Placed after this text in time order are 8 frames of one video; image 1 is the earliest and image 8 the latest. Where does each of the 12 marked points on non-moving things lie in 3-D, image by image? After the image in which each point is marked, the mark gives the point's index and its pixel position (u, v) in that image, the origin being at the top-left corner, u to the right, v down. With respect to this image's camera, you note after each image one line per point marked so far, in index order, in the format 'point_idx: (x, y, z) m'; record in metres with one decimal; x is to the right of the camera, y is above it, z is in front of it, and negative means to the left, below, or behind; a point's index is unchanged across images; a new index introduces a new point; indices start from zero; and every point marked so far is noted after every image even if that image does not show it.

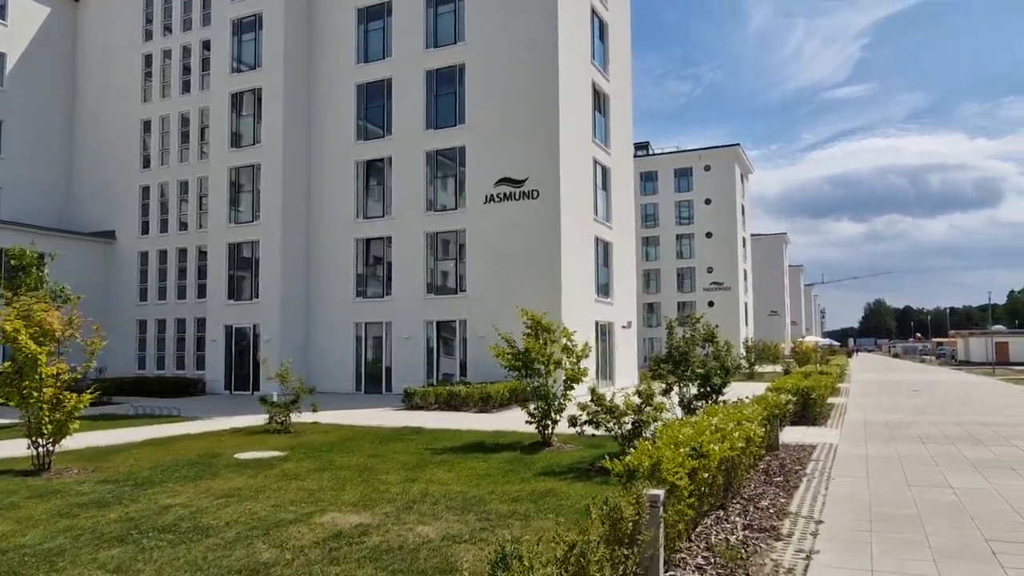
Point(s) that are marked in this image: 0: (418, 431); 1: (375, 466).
0: (-1.7, -2.7, +13.7) m
1: (-1.8, -2.4, +9.8) m
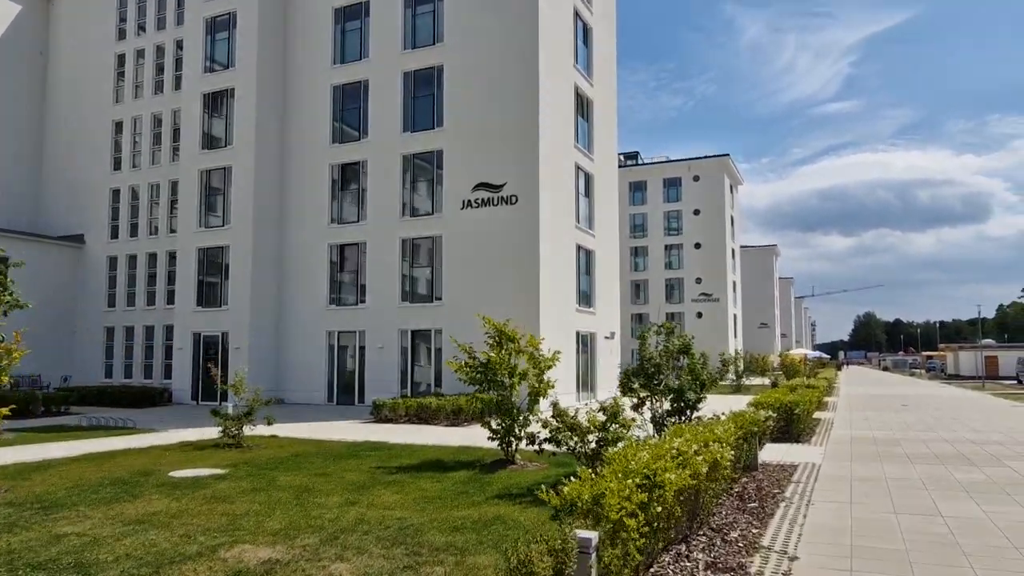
0: (-2.3, -2.8, +12.9) m
1: (-2.4, -2.4, +9.0) m
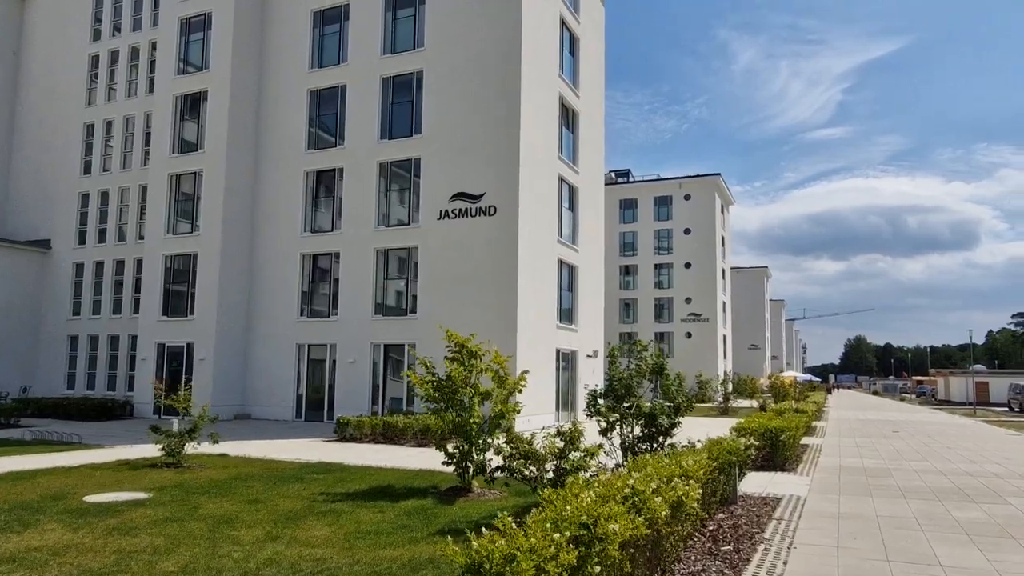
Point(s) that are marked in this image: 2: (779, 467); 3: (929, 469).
0: (-2.9, -2.9, +11.9) m
1: (-3.0, -2.5, +8.1) m
2: (+4.8, -3.3, +13.4) m
3: (+7.6, -3.3, +13.5) m
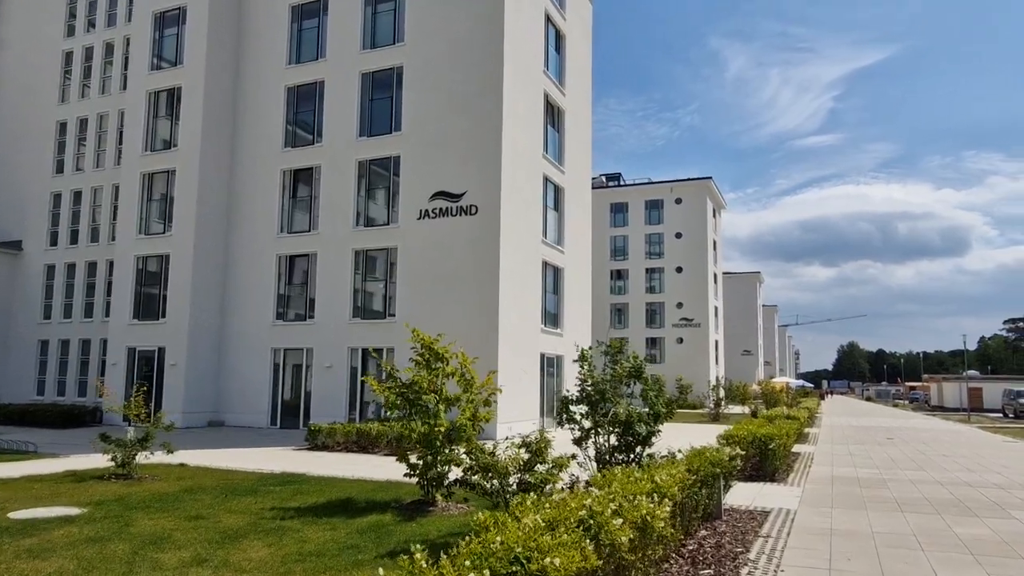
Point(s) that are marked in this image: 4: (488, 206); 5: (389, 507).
0: (-3.3, -2.9, +11.1) m
1: (-3.3, -2.5, +7.3) m
2: (+4.4, -3.3, +12.7) m
3: (+7.2, -3.3, +12.8) m
4: (-0.6, +2.2, +19.7) m
5: (-1.5, -2.7, +9.1) m
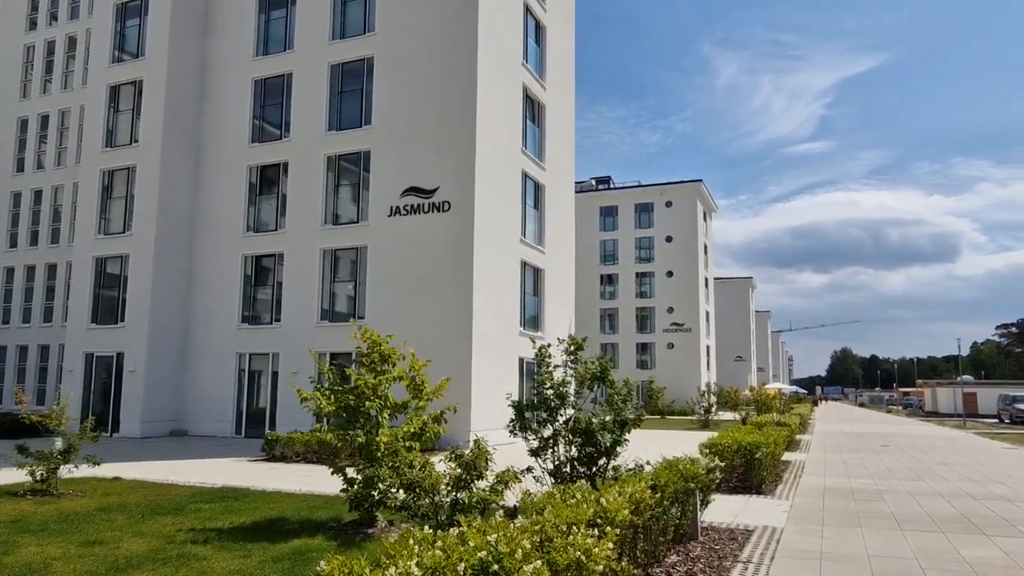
0: (-3.9, -2.8, +10.0) m
1: (-3.9, -2.4, +6.3) m
2: (+3.8, -3.2, +11.7) m
3: (+6.6, -3.2, +11.8) m
4: (-1.3, +2.2, +18.7) m
5: (-2.1, -2.6, +8.0) m
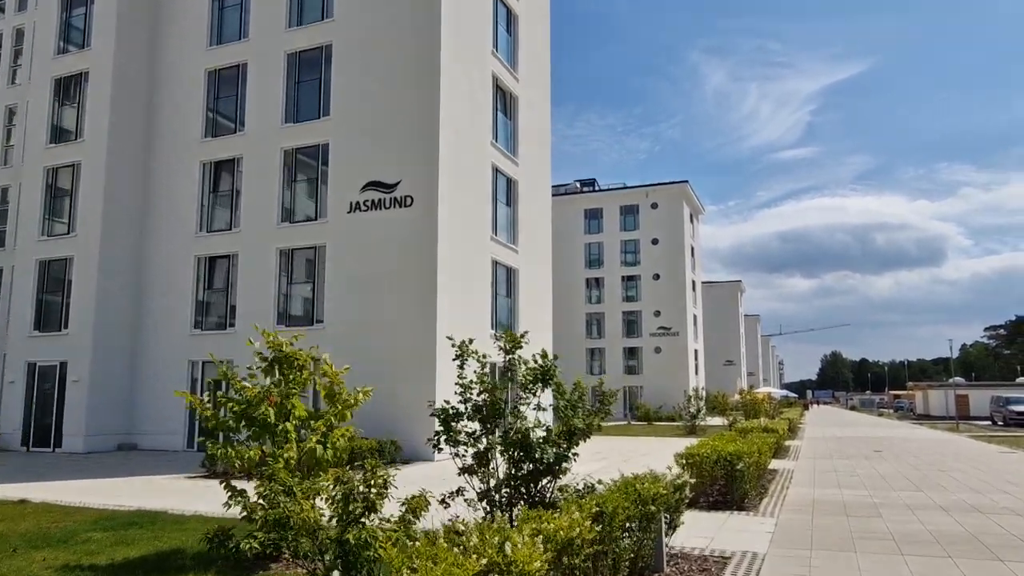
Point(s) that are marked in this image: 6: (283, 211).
0: (-4.5, -2.8, +8.8) m
1: (-4.5, -2.3, +5.0) m
2: (+3.2, -3.1, +10.5) m
3: (+6.0, -3.1, +10.7) m
4: (-2.1, +2.2, +17.5) m
5: (-2.7, -2.5, +6.8) m
6: (-5.9, +2.0, +19.2) m
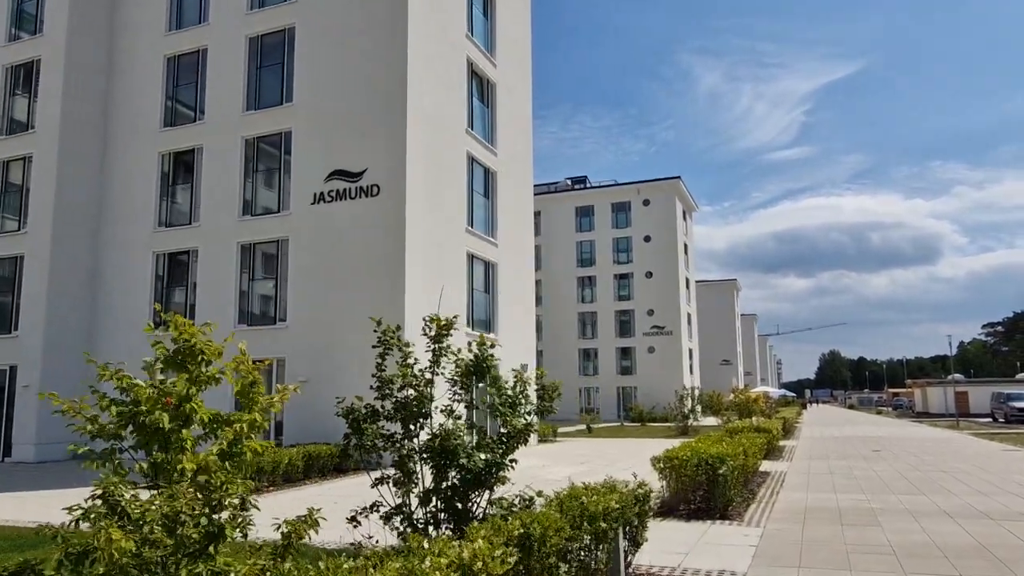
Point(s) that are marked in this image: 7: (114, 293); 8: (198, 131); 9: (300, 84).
0: (-5.0, -2.7, +7.7) m
1: (-5.0, -2.1, +3.9) m
2: (+2.7, -2.9, +9.5) m
3: (+5.4, -2.9, +9.6) m
4: (-2.7, +2.3, +16.4) m
5: (-3.2, -2.4, +5.7) m
6: (-6.6, +2.1, +18.2) m
7: (-10.3, -0.1, +19.2) m
8: (-8.0, +4.0, +18.8) m
9: (-5.1, +4.9, +17.8) m
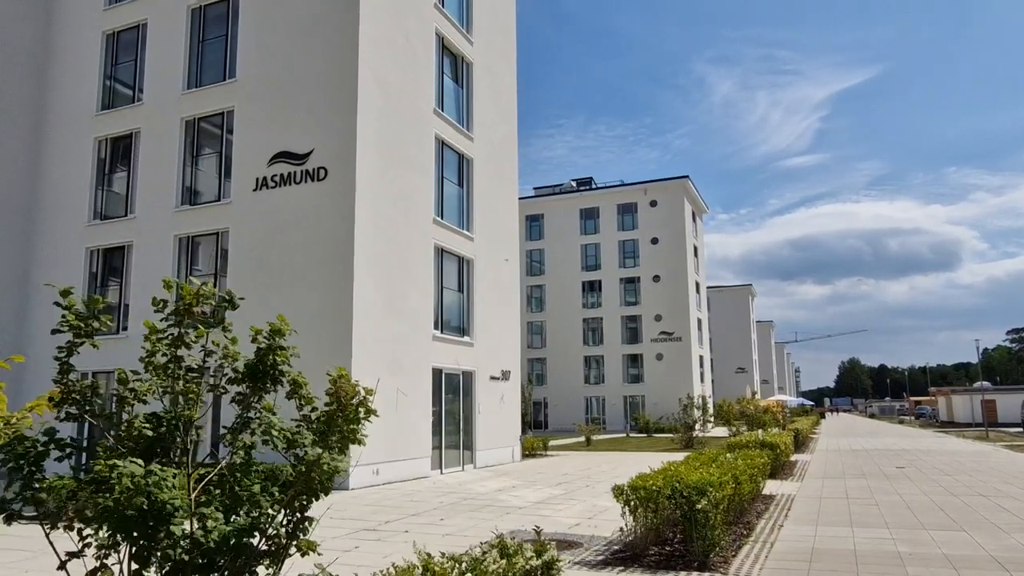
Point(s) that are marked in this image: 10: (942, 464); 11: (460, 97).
0: (-5.9, -2.5, +5.7) m
1: (-5.9, -1.9, +1.9) m
2: (+1.9, -2.7, +7.3) m
3: (+4.6, -2.7, +7.4) m
4: (-3.3, +2.4, +14.5) m
5: (-4.1, -2.2, +3.7) m
6: (-7.2, +2.1, +16.3) m
7: (-11.0, -0.1, +17.4) m
8: (-8.7, +4.0, +17.0) m
9: (-5.8, +5.0, +15.9) m
10: (+10.9, -4.5, +18.9) m
11: (-1.3, +5.0, +19.4) m
